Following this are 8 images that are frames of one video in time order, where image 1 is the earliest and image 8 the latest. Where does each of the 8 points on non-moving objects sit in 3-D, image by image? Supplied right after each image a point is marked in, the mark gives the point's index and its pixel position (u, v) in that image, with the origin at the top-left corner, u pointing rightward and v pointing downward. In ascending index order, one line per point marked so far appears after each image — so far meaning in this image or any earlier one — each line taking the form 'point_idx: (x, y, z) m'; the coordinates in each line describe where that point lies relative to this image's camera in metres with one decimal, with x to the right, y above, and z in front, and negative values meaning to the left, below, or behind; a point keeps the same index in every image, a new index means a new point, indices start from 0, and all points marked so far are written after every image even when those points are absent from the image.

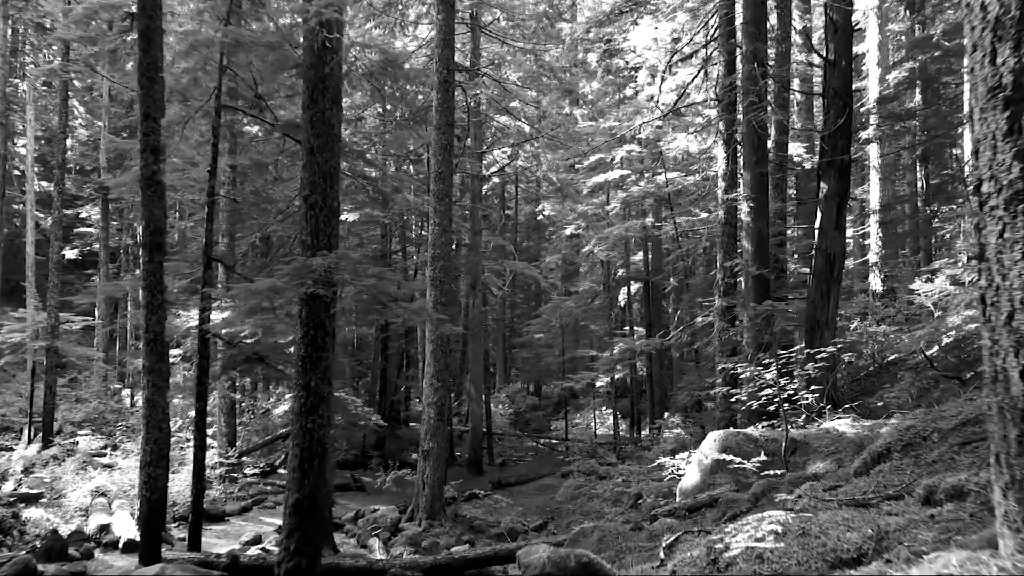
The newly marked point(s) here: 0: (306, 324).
0: (-1.5, -0.3, +5.6) m
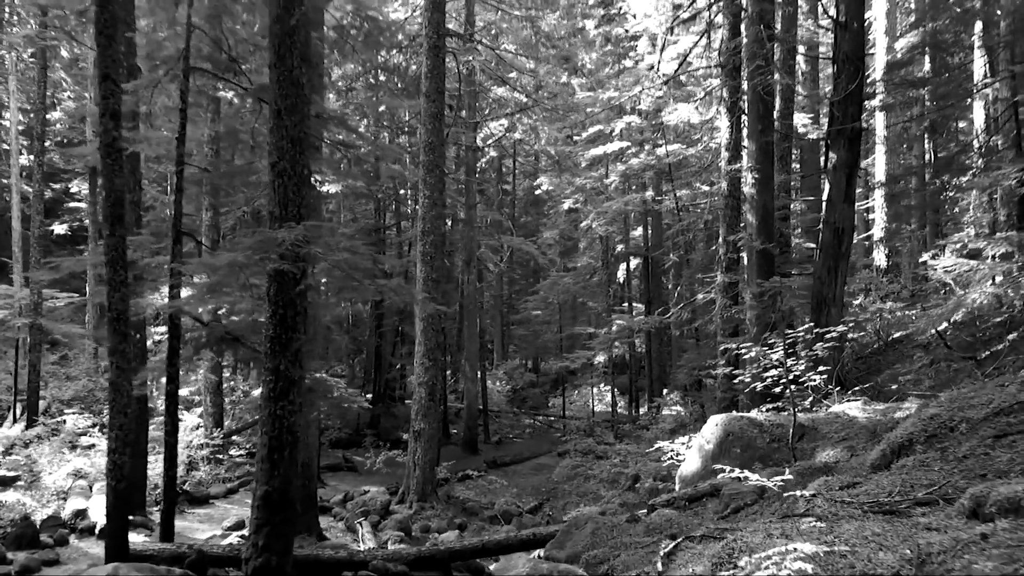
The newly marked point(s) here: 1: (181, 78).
0: (-1.6, -0.1, +5.1) m
1: (-3.1, +2.0, +7.4) m
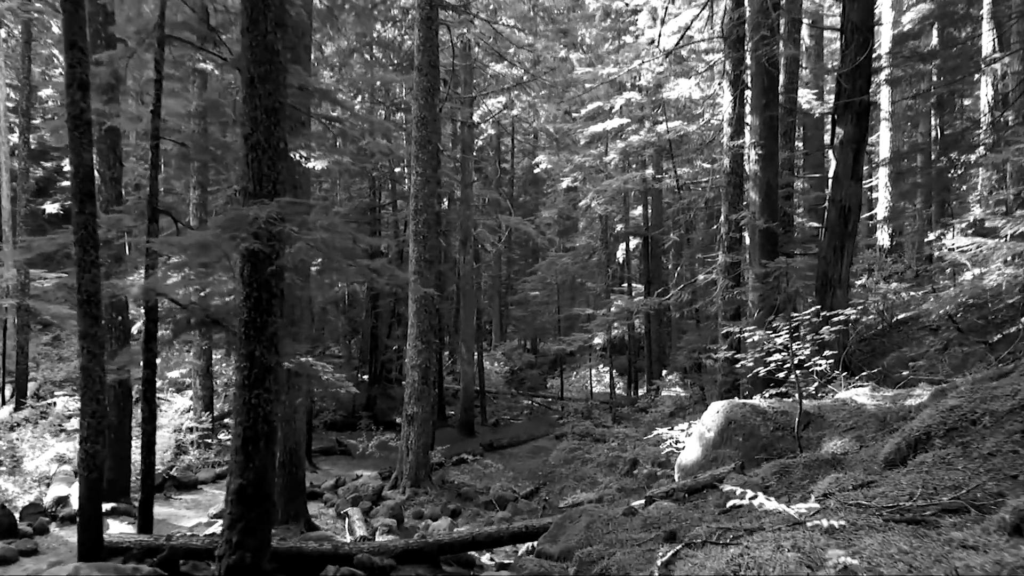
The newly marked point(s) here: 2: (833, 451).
0: (-1.6, 0.0, +4.8) m
1: (-3.2, +2.2, +7.0) m
2: (+2.1, -1.1, +5.1) m
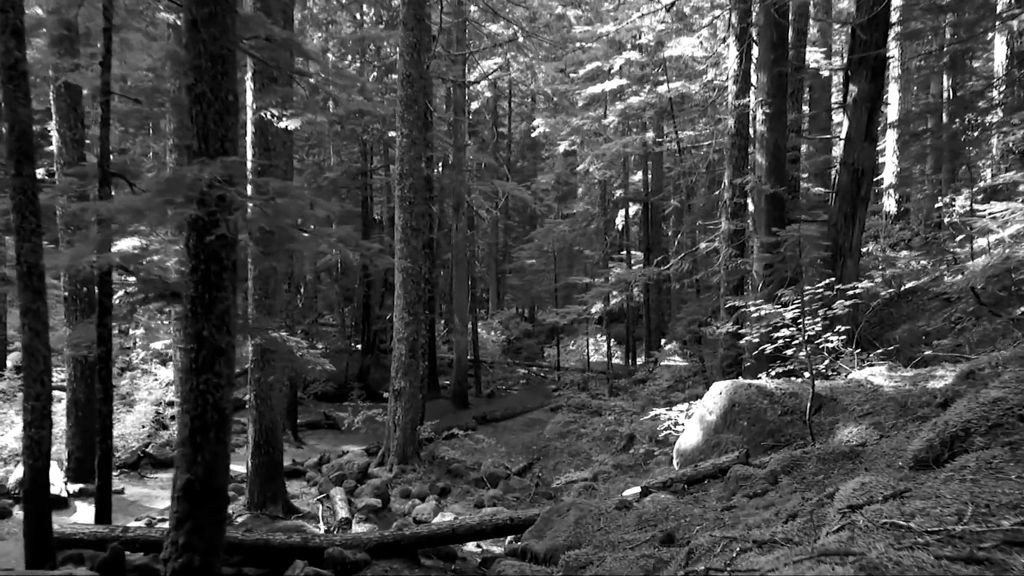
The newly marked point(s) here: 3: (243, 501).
0: (-1.7, +0.2, +4.3) m
1: (-3.3, +2.4, +6.4) m
2: (+2.0, -0.9, +4.6) m
3: (-2.8, -2.2, +8.2) m
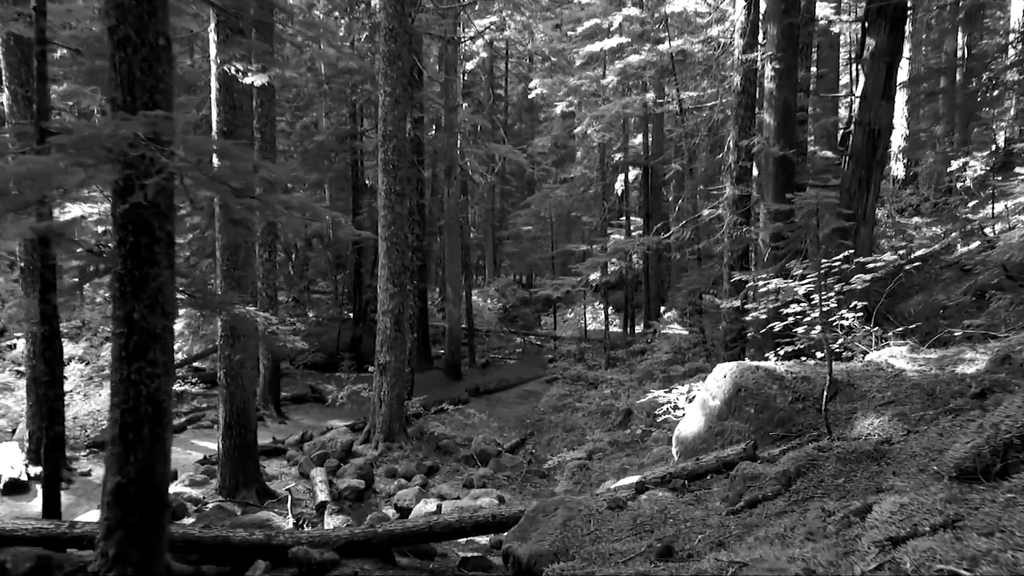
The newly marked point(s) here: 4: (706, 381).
0: (-1.8, +0.3, +3.7) m
1: (-3.4, +2.6, +5.7) m
2: (+1.8, -0.8, +4.0) m
3: (-2.9, -1.9, +7.7) m
4: (+1.4, -0.7, +5.5) m
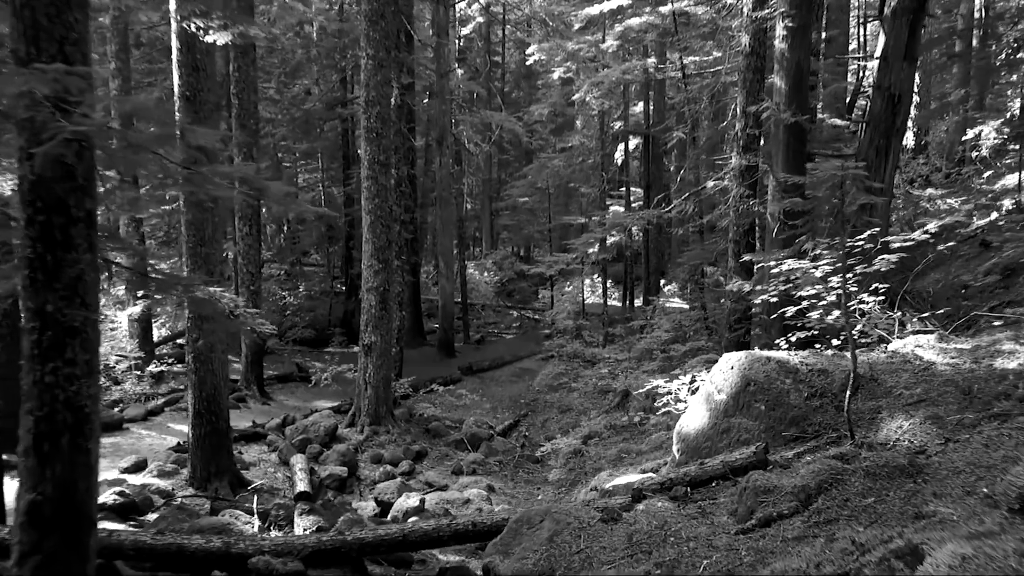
0: (-1.9, +0.3, +3.1) m
1: (-3.5, +2.7, +5.0) m
2: (+1.8, -0.7, +3.5) m
3: (-3.0, -1.7, +7.3) m
4: (+1.3, -0.5, +5.0) m
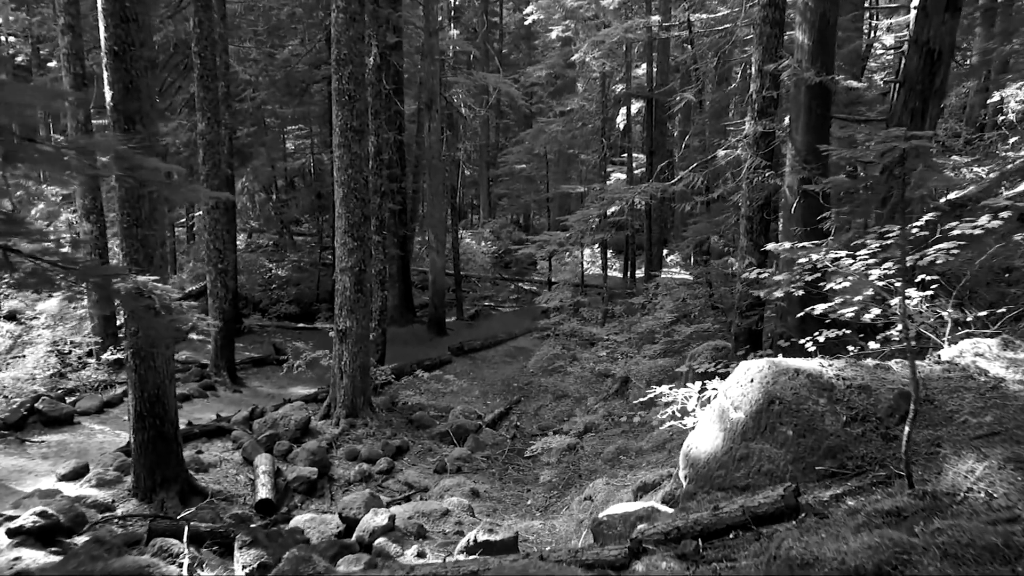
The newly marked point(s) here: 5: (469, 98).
0: (-2.1, +0.3, +2.3) m
1: (-3.6, +2.7, +4.1) m
2: (+1.6, -0.7, +2.7) m
3: (-3.2, -1.6, +6.5) m
4: (+1.1, -0.5, +4.2) m
5: (-1.0, +4.6, +19.0) m
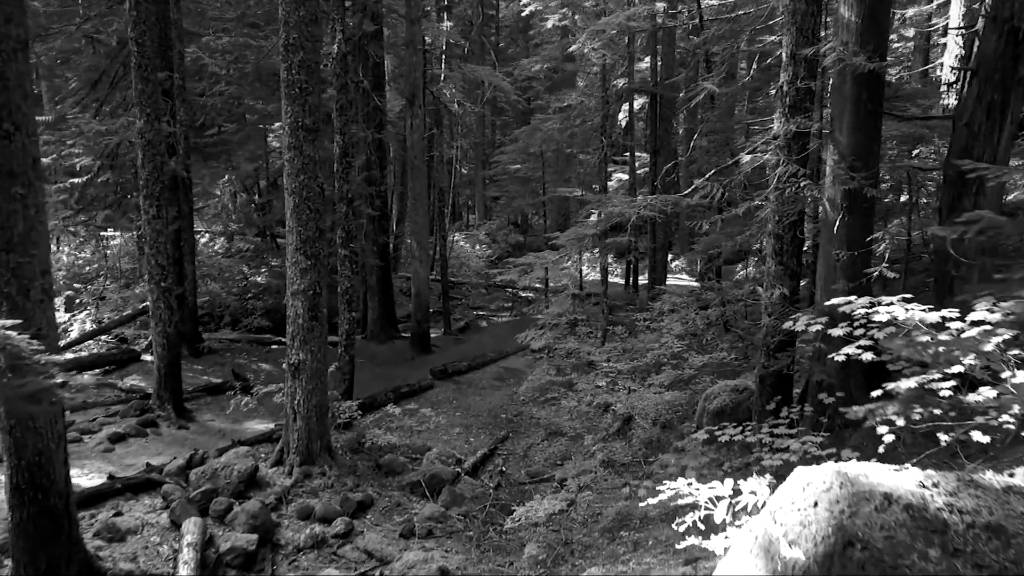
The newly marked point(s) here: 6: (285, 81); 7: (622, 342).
0: (-2.3, 0.0, +1.0) m
1: (-3.8, +2.5, +2.8) m
2: (+1.4, -1.0, +1.4) m
3: (-3.3, -1.9, +5.2) m
4: (+1.0, -0.8, +2.9) m
5: (-1.1, +4.4, +17.7) m
6: (-2.0, +1.9, +7.1) m
7: (+1.6, -0.8, +11.2) m
